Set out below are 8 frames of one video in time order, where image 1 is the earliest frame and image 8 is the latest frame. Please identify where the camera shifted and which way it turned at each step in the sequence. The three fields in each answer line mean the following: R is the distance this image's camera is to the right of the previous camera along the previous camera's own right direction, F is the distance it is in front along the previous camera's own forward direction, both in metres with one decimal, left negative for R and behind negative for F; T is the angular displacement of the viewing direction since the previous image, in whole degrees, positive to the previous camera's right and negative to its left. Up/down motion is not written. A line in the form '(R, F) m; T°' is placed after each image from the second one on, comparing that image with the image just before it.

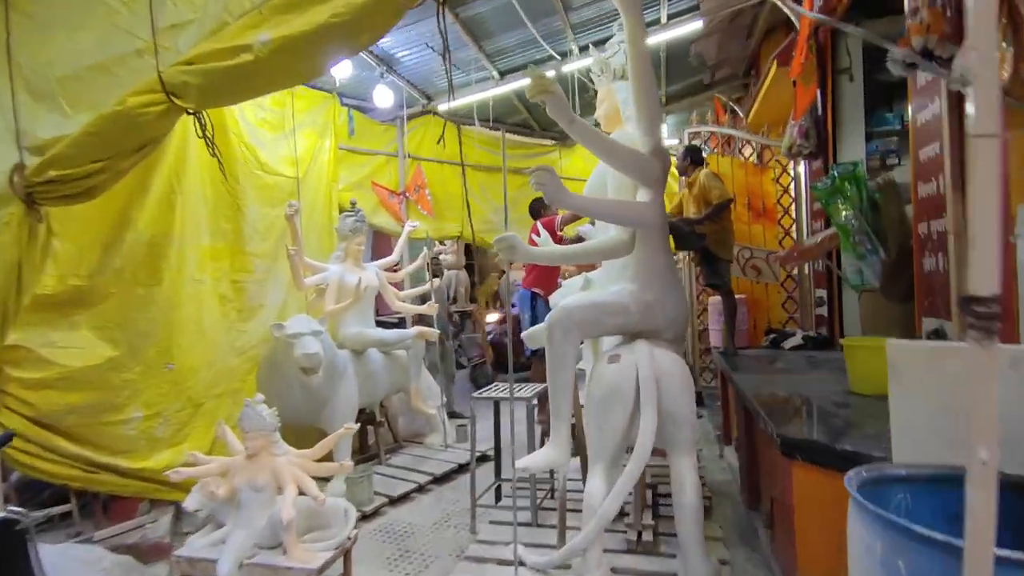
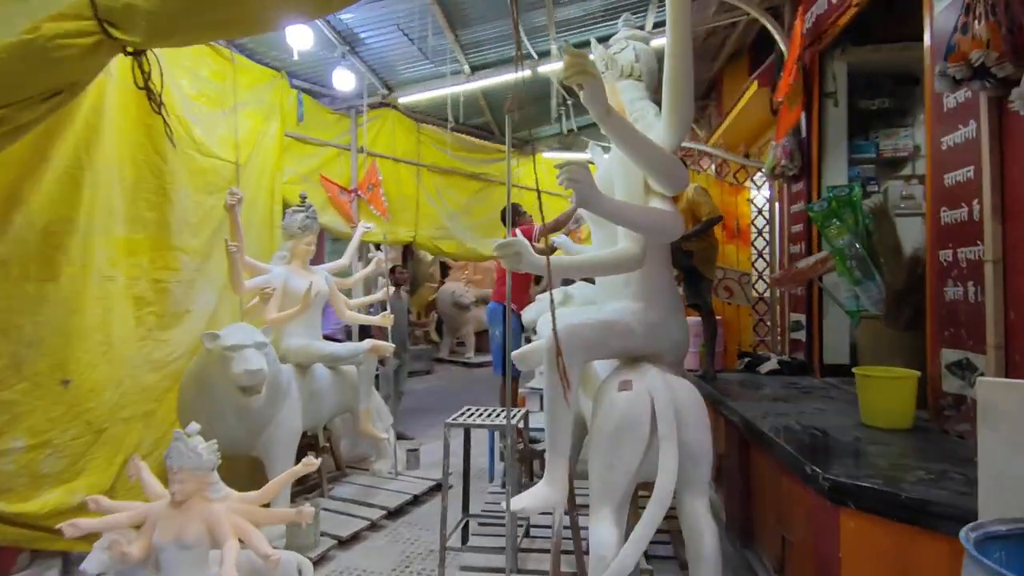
(-0.3, +0.3) m; +8°
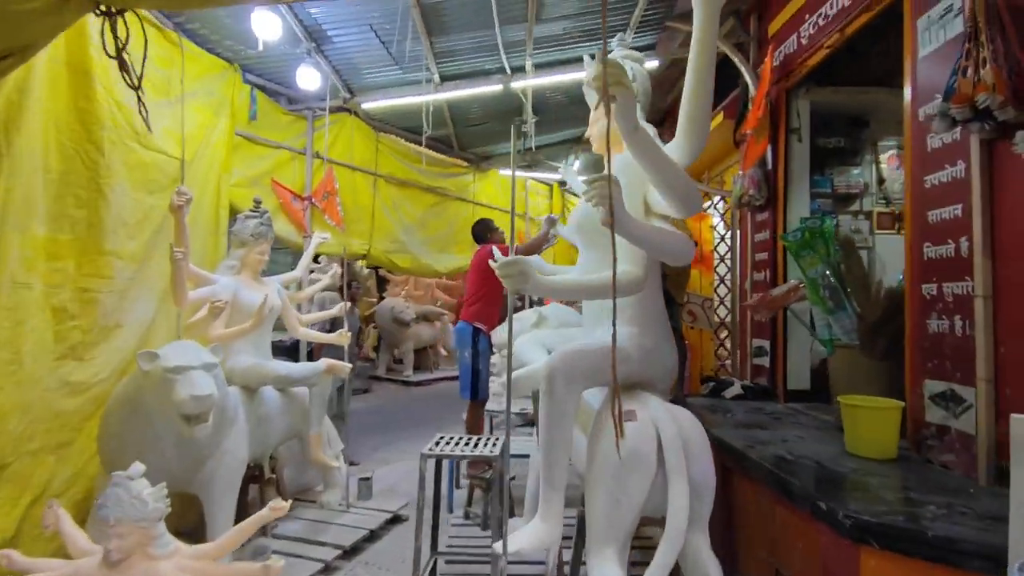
(-0.3, +0.2) m; +8°
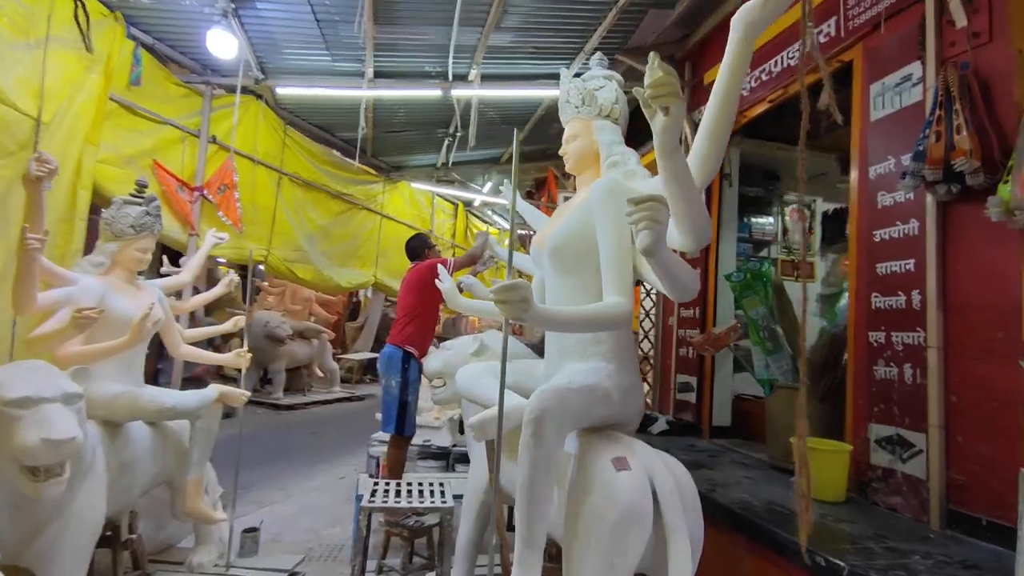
(-0.4, +0.3) m; +14°
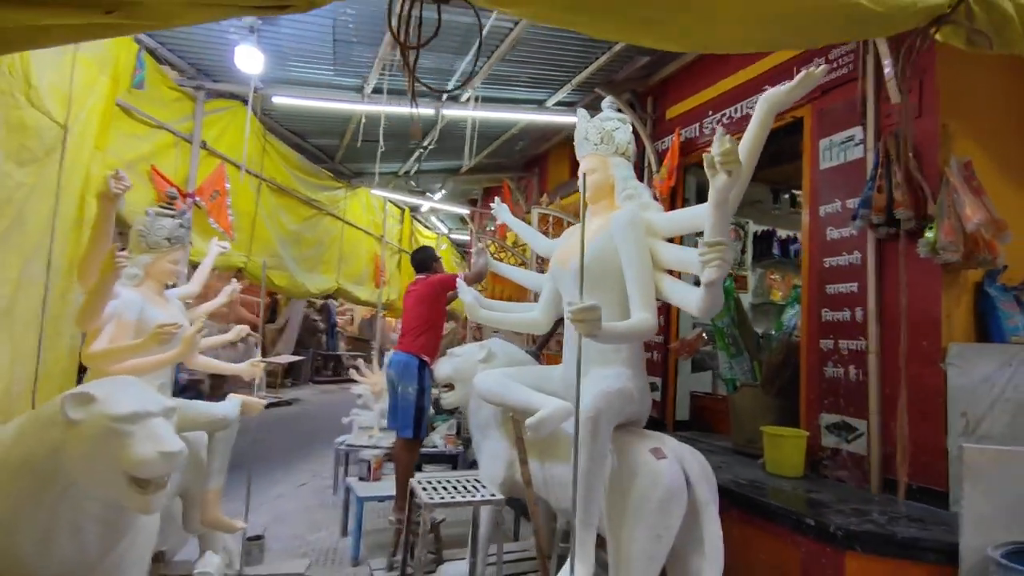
(-0.6, -0.2) m; +10°
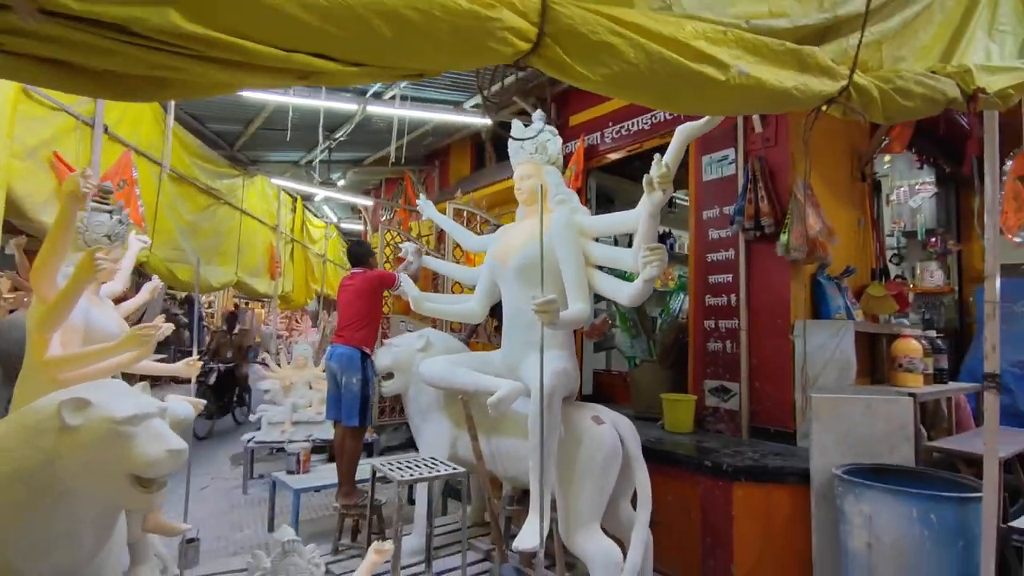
(-0.4, -0.2) m; +14°
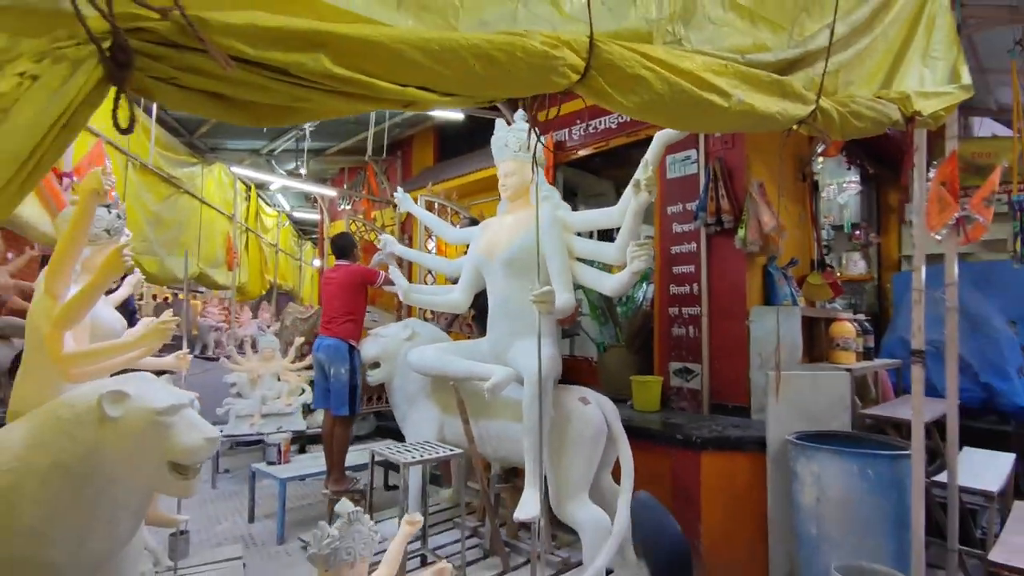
(-0.3, -0.2) m; +6°
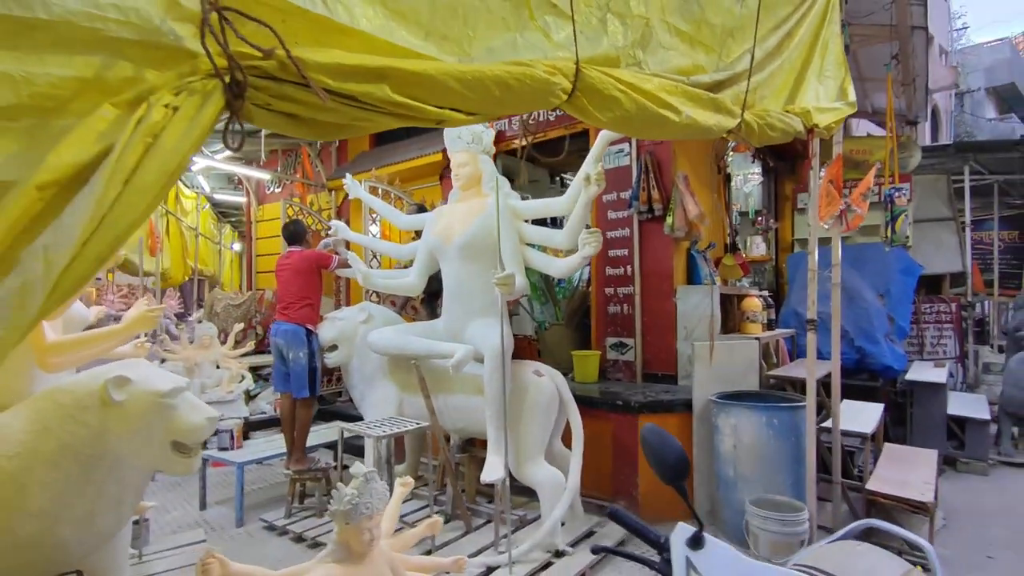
(-0.2, -0.2) m; +9°
